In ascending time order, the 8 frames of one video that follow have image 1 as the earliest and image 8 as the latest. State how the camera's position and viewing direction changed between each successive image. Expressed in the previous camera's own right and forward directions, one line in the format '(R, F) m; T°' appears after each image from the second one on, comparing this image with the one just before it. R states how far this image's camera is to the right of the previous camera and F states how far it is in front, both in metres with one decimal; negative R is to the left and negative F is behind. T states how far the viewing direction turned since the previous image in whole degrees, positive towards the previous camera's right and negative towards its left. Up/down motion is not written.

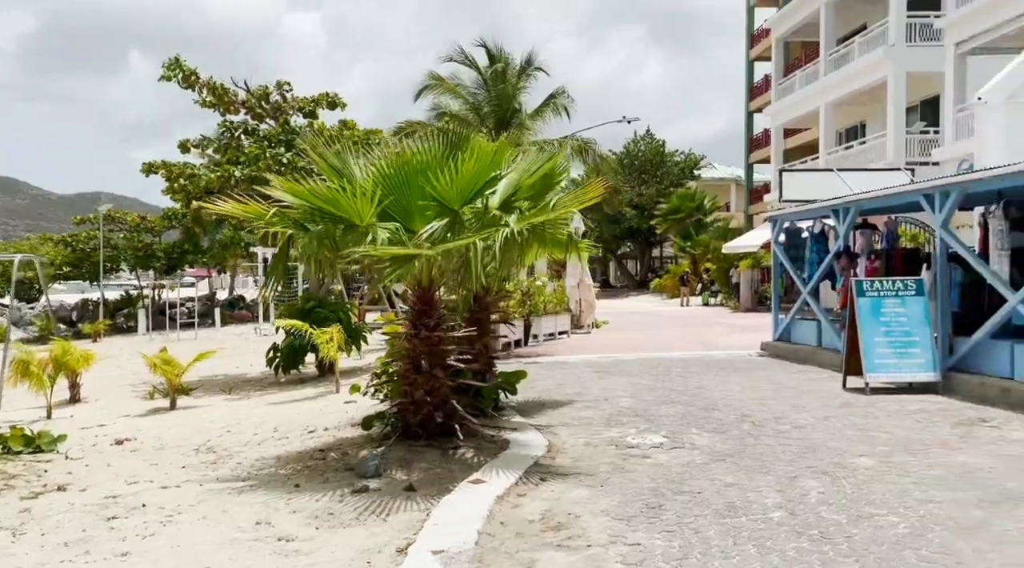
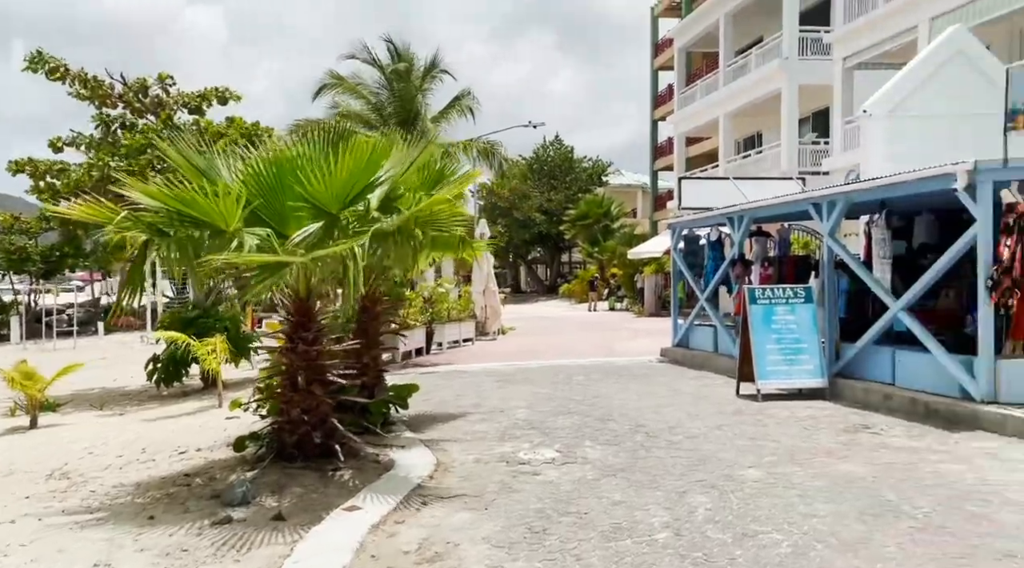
(+0.1, +0.2) m; +6°
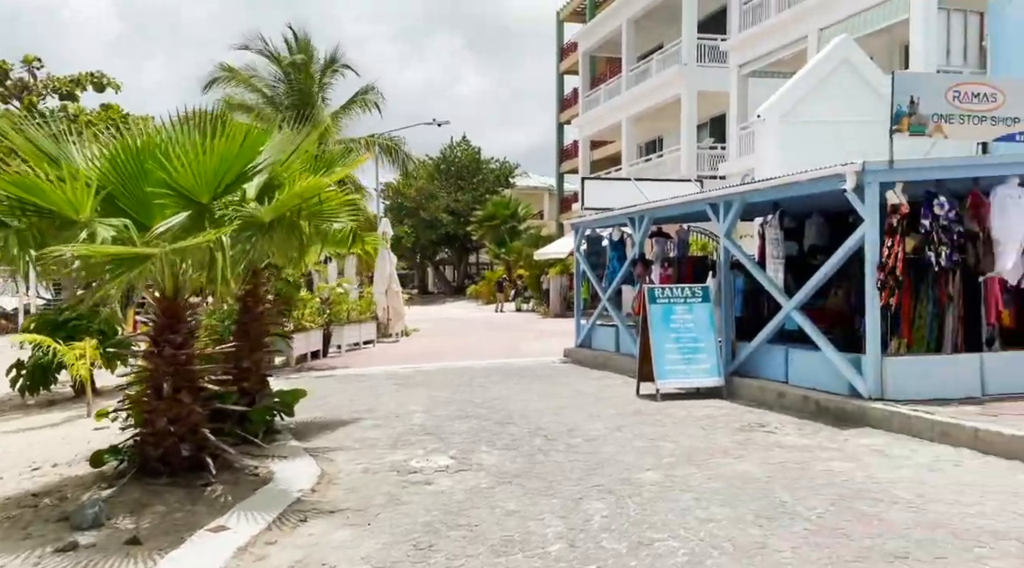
(+0.1, +0.2) m; +6°
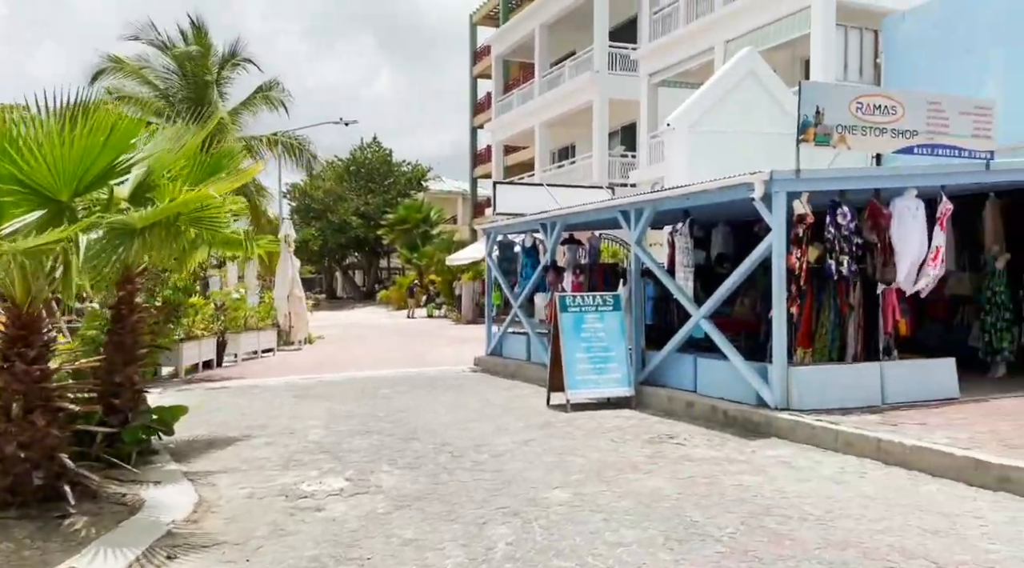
(+0.1, +0.3) m; +6°
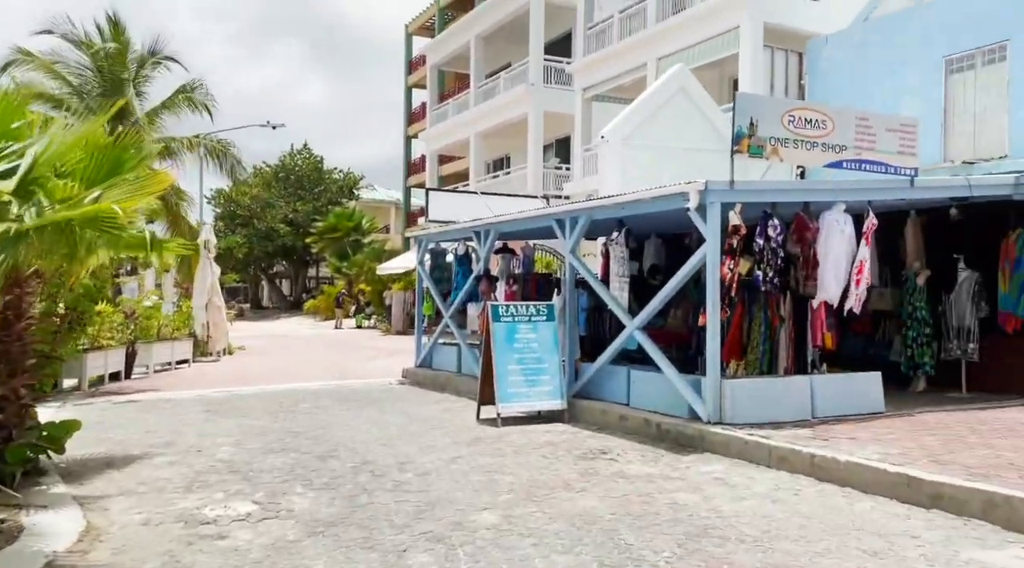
(0.0, +0.3) m; +4°
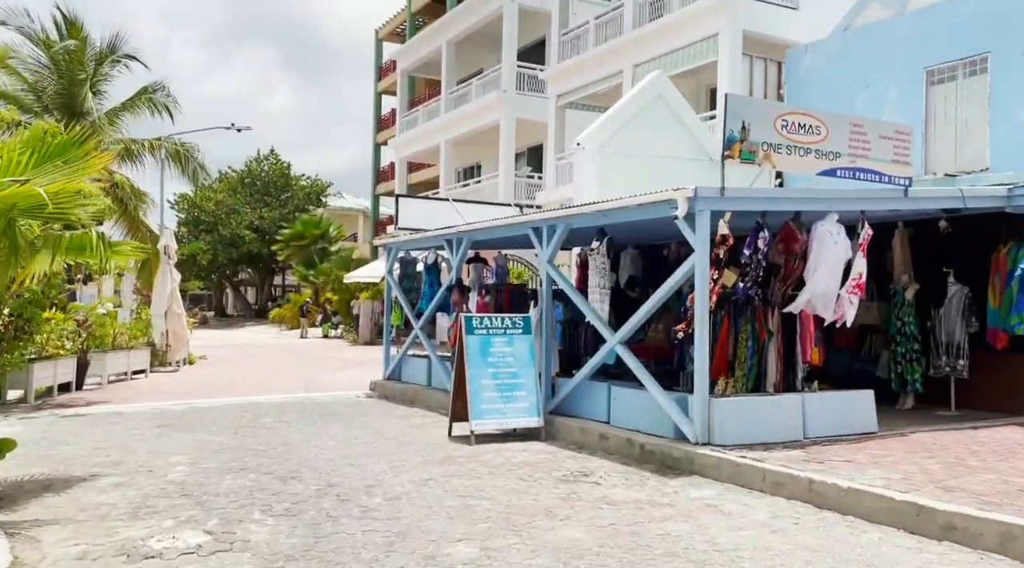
(-0.1, +0.5) m; +2°
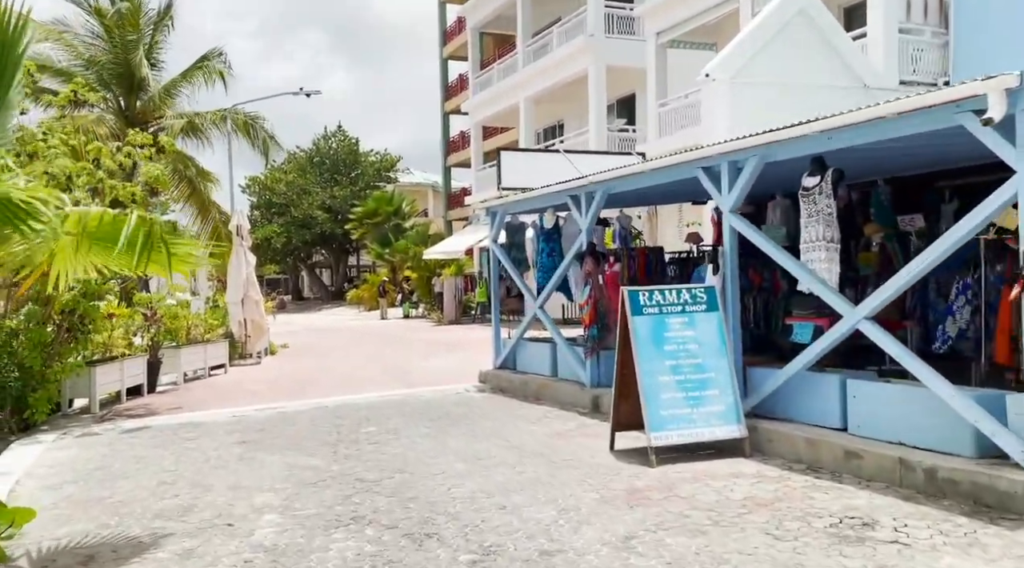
(-0.9, +2.3) m; -4°
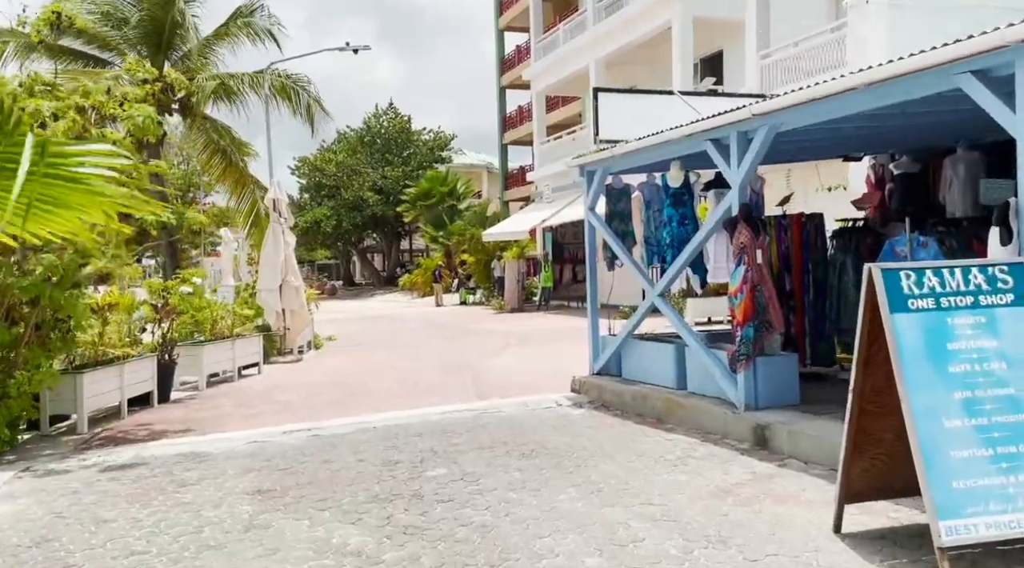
(-0.5, +2.8) m; -3°
